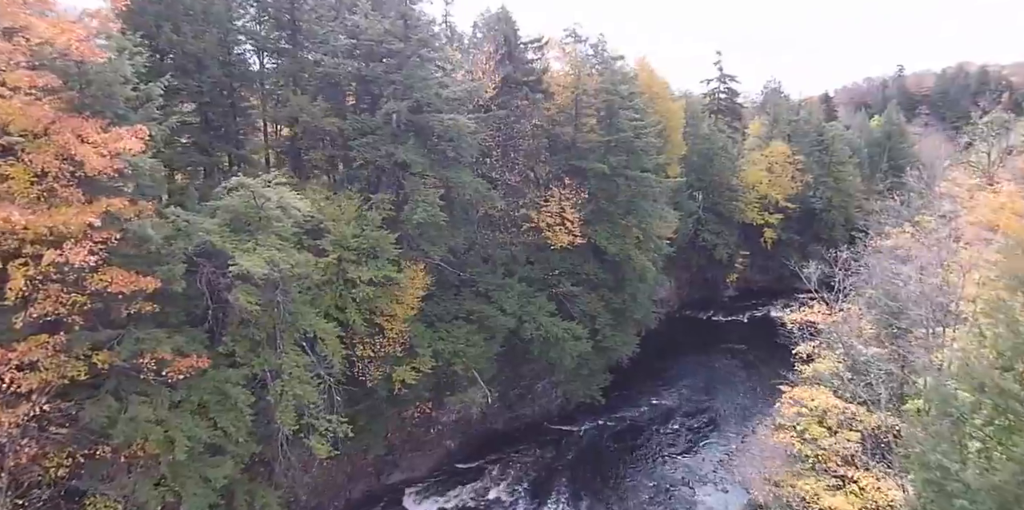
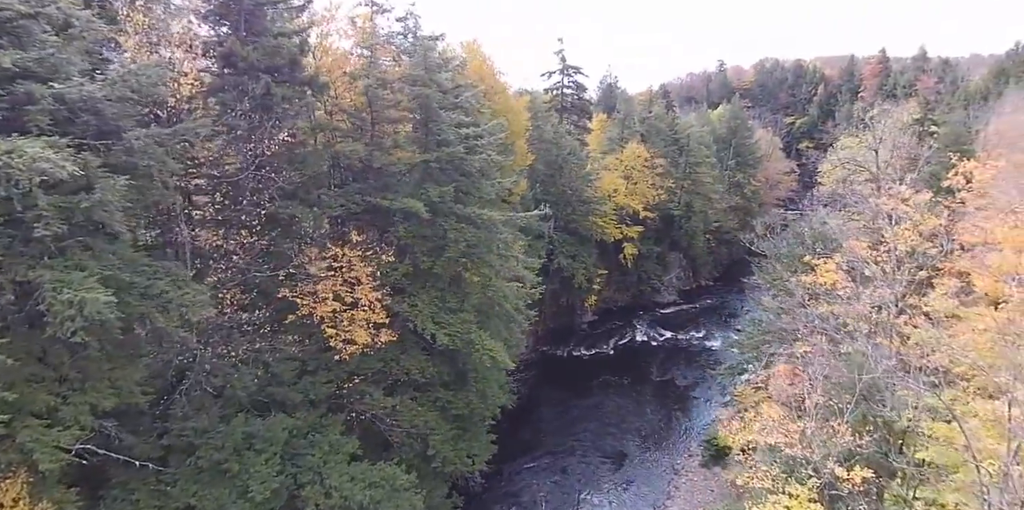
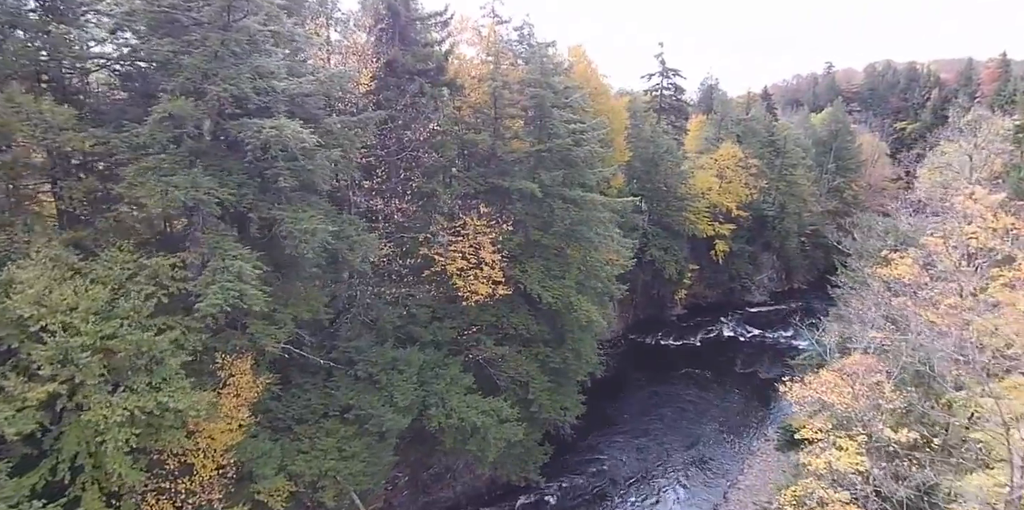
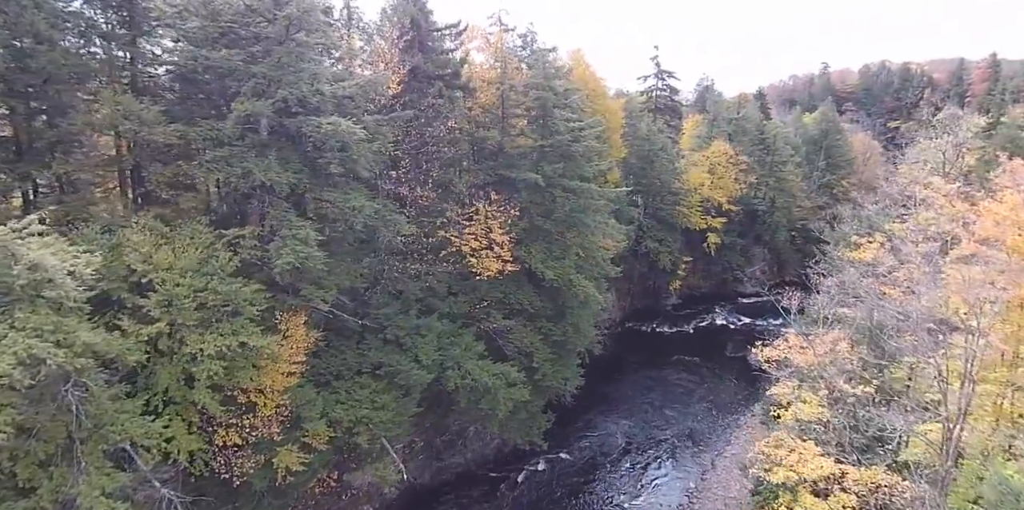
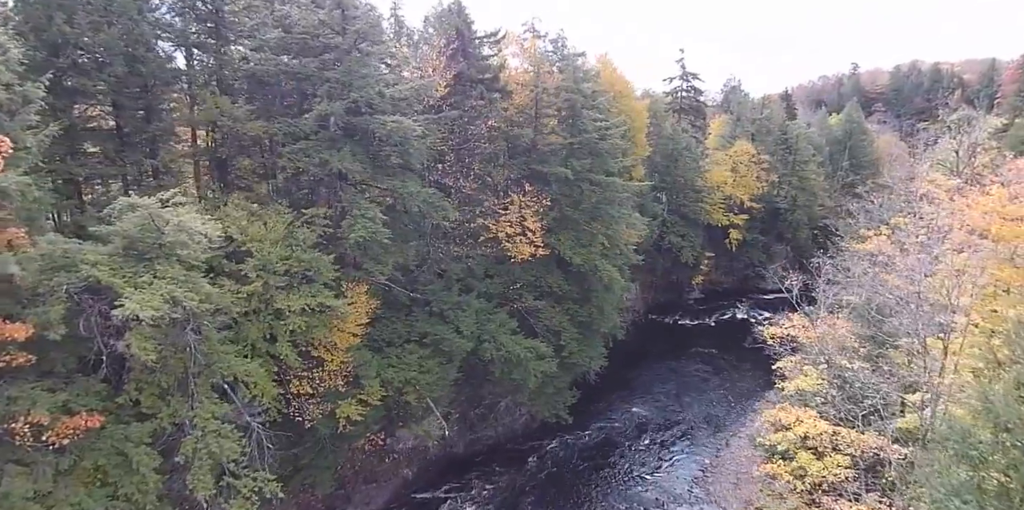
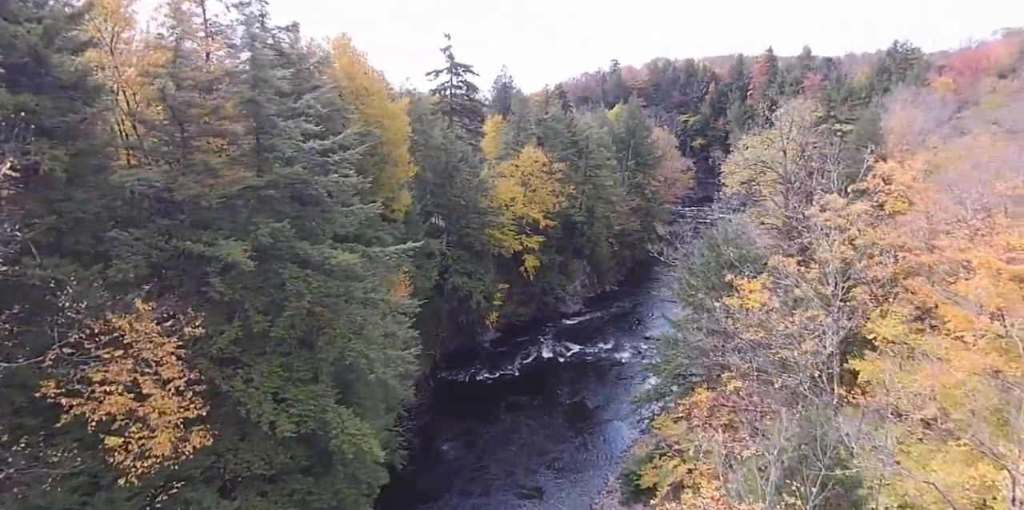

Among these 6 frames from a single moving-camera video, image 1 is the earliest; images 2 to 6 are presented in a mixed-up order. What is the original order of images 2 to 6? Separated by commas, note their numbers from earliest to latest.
5, 4, 3, 2, 6
